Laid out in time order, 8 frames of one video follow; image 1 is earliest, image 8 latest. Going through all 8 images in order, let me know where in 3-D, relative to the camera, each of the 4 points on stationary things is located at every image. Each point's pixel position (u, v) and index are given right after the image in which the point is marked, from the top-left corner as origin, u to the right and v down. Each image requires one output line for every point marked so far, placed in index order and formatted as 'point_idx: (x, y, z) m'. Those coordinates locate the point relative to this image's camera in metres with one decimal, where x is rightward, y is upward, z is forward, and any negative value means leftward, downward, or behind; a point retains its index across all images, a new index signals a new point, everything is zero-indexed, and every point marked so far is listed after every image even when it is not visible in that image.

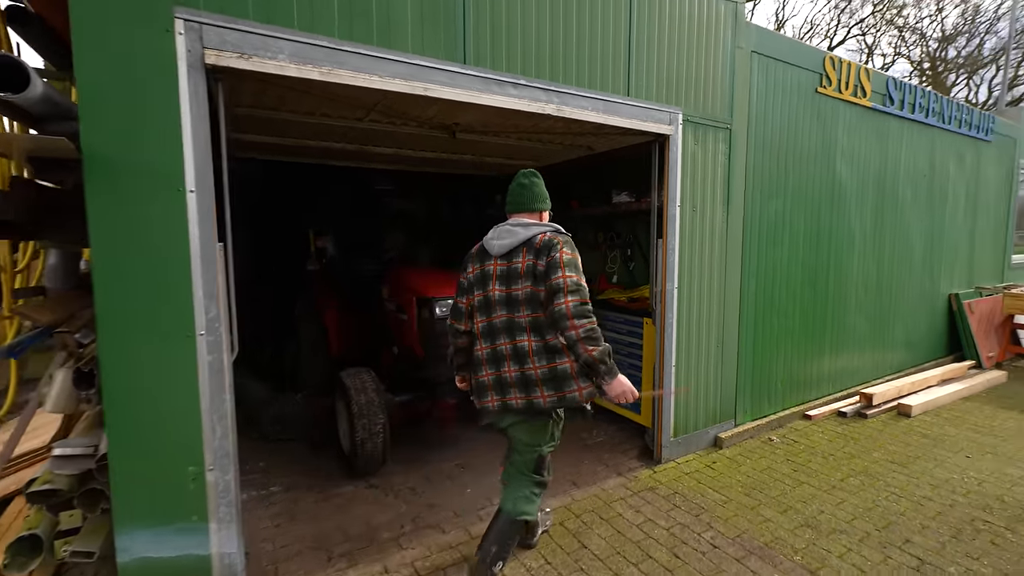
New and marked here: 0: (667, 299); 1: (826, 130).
0: (+1.2, -0.1, +3.5) m
1: (+3.1, +1.6, +4.5) m
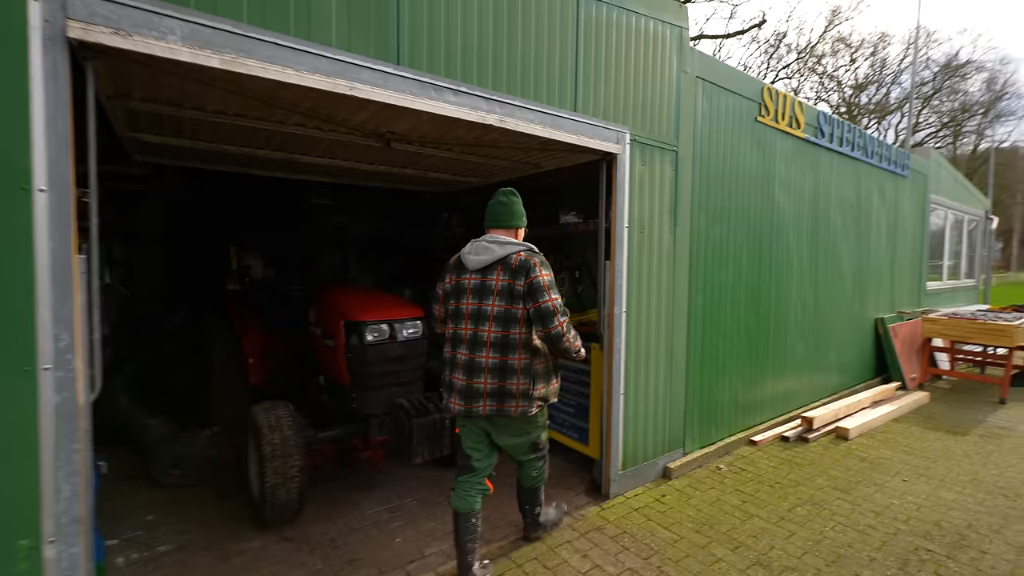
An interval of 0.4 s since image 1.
0: (+0.8, -0.3, +3.4) m
1: (+2.6, +1.3, +4.6) m
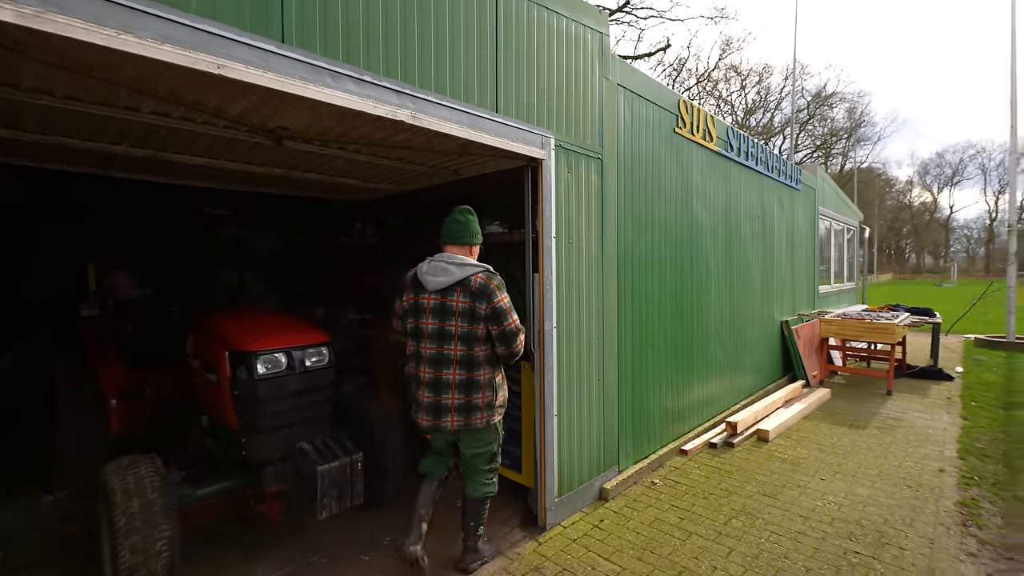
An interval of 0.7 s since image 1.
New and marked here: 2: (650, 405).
0: (+0.2, -0.4, +3.2) m
1: (+1.8, +1.2, +4.7) m
2: (+1.3, -1.1, +4.3) m
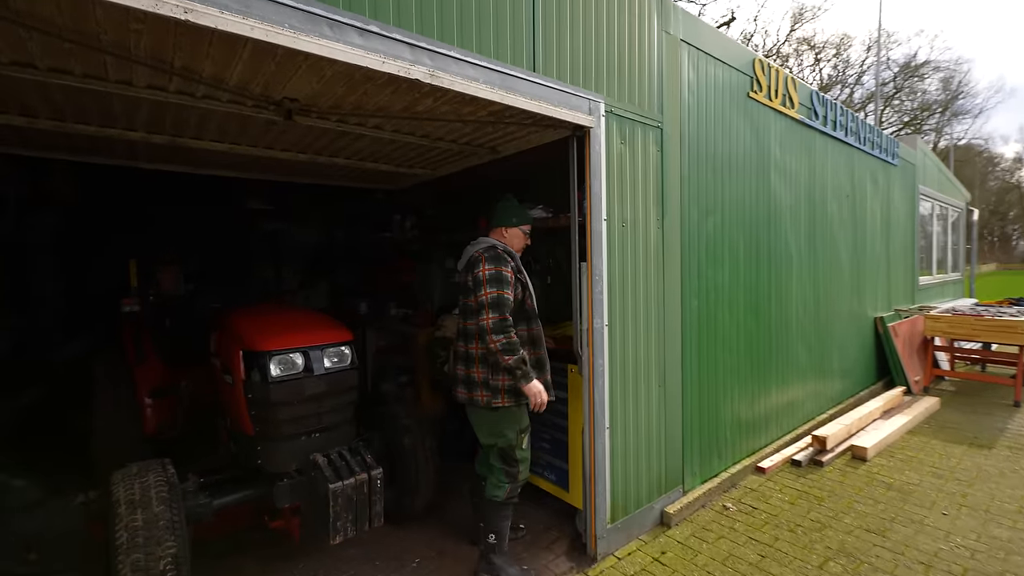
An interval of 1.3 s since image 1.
0: (+0.5, -0.3, +2.7) m
1: (+2.2, +1.3, +4.1) m
2: (+1.7, -1.0, +3.7) m
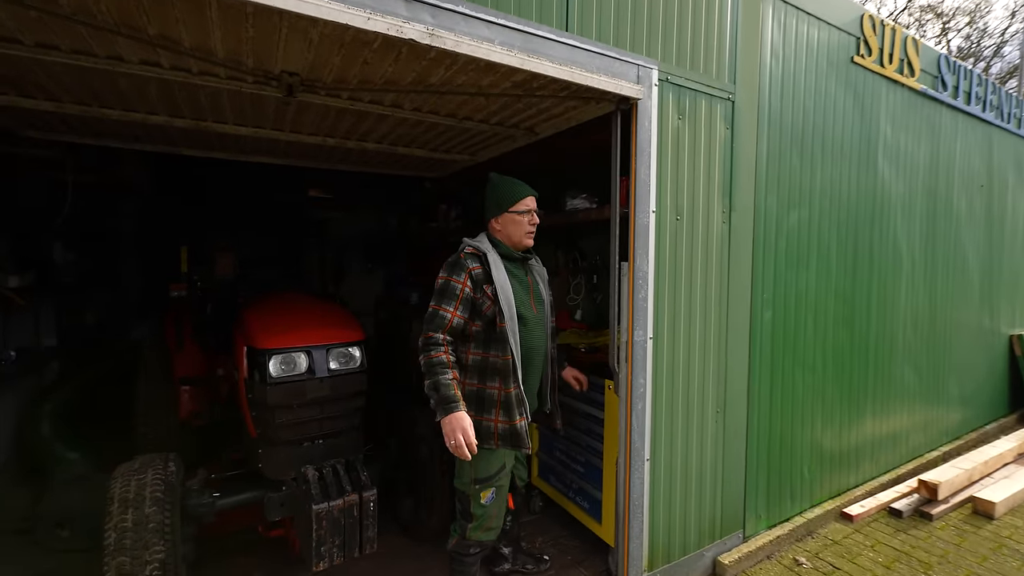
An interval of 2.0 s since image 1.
0: (+0.6, -0.3, +2.3) m
1: (+2.5, +1.2, +3.3) m
2: (+1.9, -1.1, +3.1) m
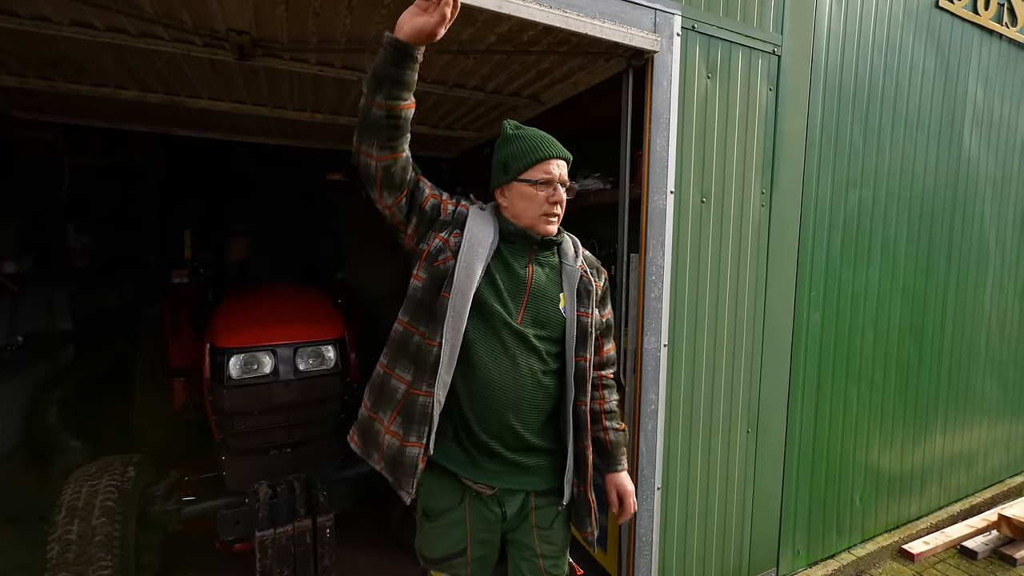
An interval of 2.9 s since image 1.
0: (+0.6, -0.3, +1.9) m
1: (+2.6, +1.3, +2.7) m
2: (+1.9, -1.1, +2.6) m
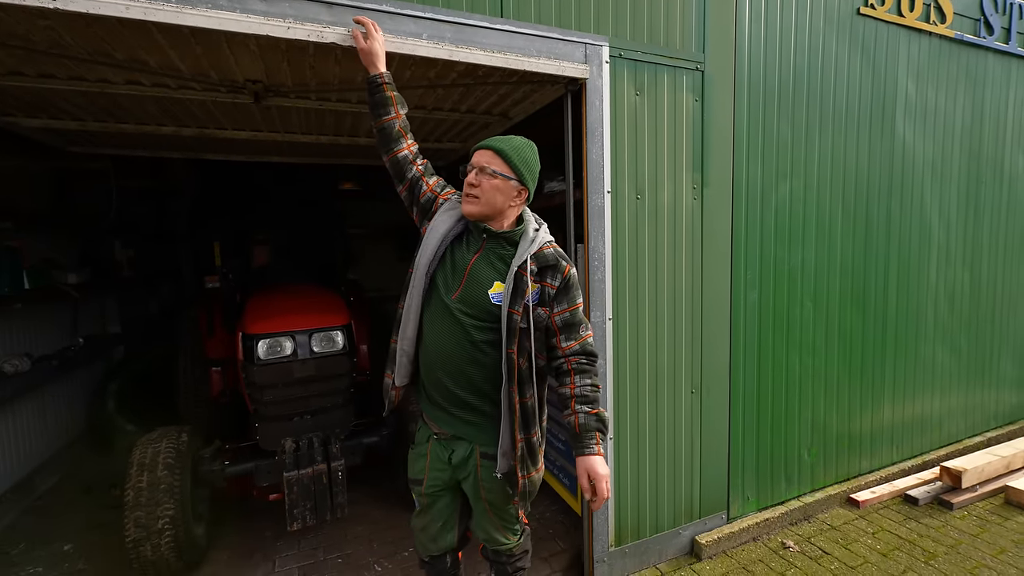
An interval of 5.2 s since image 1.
0: (+0.4, -0.2, +2.3) m
1: (+2.4, +1.4, +3.0) m
2: (+1.8, -0.9, +3.0) m
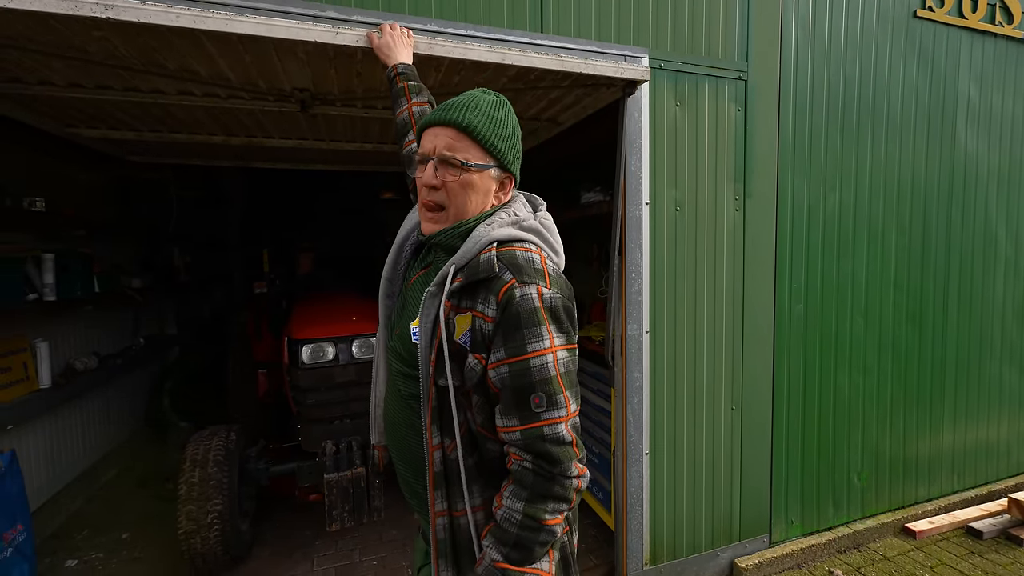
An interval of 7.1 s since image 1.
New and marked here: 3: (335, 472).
0: (+0.6, -0.3, +2.3) m
1: (+2.7, +1.3, +2.9) m
2: (+2.0, -1.0, +2.8) m
3: (-0.9, -0.9, +2.3) m
